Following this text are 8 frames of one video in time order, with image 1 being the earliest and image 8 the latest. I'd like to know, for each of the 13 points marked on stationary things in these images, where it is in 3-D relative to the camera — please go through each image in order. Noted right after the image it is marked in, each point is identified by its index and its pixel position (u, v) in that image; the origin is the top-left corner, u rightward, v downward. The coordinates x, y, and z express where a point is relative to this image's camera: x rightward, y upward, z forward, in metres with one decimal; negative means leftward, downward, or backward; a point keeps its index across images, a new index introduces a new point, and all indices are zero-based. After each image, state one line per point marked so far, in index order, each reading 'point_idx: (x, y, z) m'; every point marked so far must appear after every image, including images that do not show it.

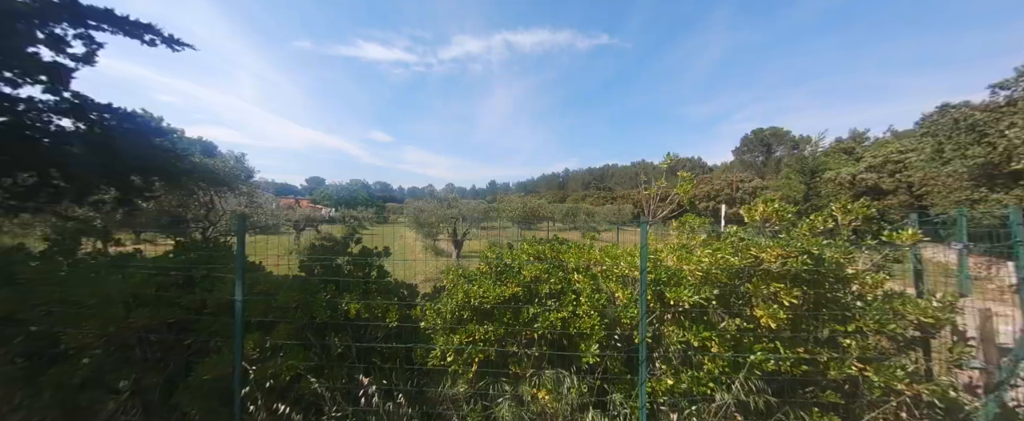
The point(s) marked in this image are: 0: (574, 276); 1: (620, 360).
0: (+0.4, -0.5, +2.6) m
1: (+0.8, -1.0, +2.4) m
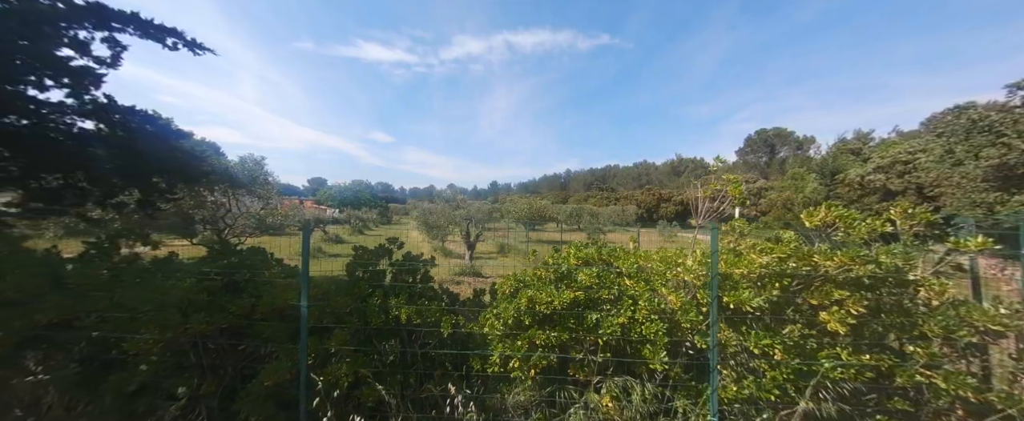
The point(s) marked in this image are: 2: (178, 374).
0: (+0.8, -0.5, +2.6) m
1: (+1.2, -1.0, +2.3) m
2: (-2.3, -1.1, +2.5) m
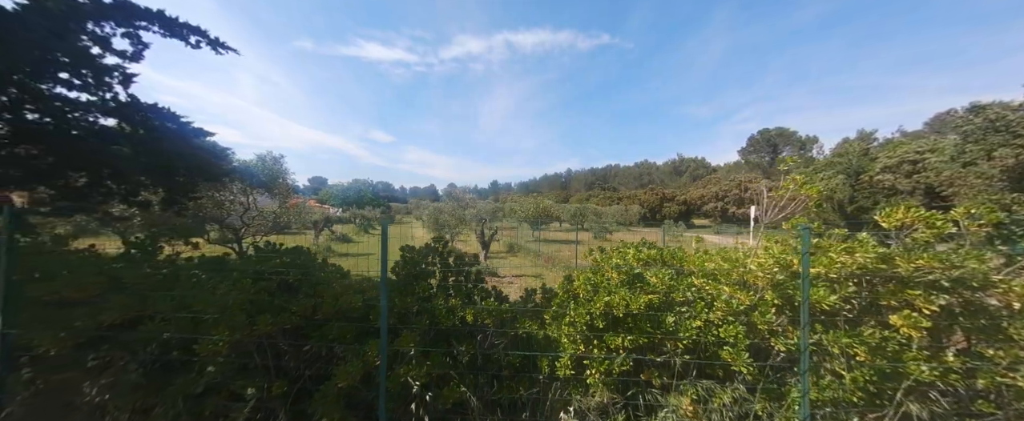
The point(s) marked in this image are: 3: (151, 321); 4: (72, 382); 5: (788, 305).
0: (+1.3, -0.5, +2.5) m
1: (+1.7, -1.0, +2.3) m
2: (-1.8, -1.1, +2.5) m
3: (-2.4, -0.7, +2.4) m
4: (-2.9, -1.2, +2.4) m
5: (+1.8, -0.6, +2.4) m
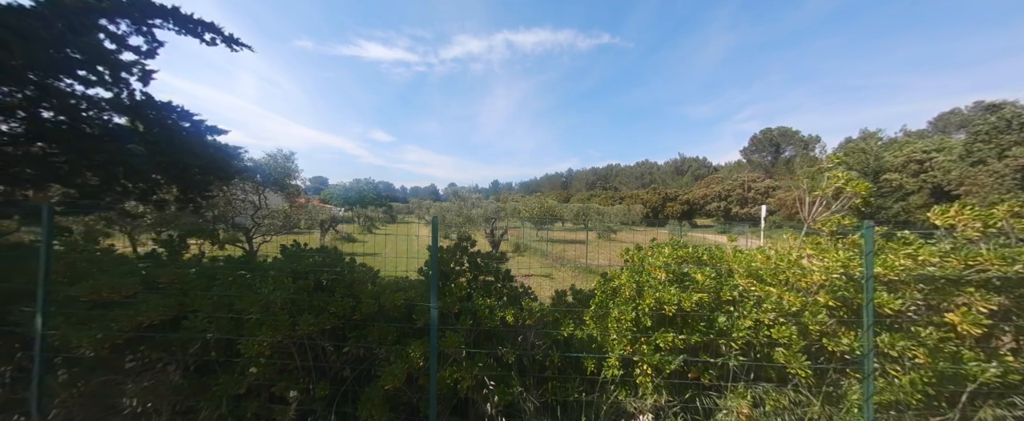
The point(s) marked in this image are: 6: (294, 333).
0: (+1.6, -0.5, +2.5) m
1: (+2.0, -1.0, +2.3) m
2: (-1.5, -1.1, +2.4) m
3: (-2.1, -0.7, +2.4) m
4: (-2.6, -1.2, +2.4) m
5: (+2.1, -0.6, +2.3) m
6: (-1.4, -0.8, +2.4) m
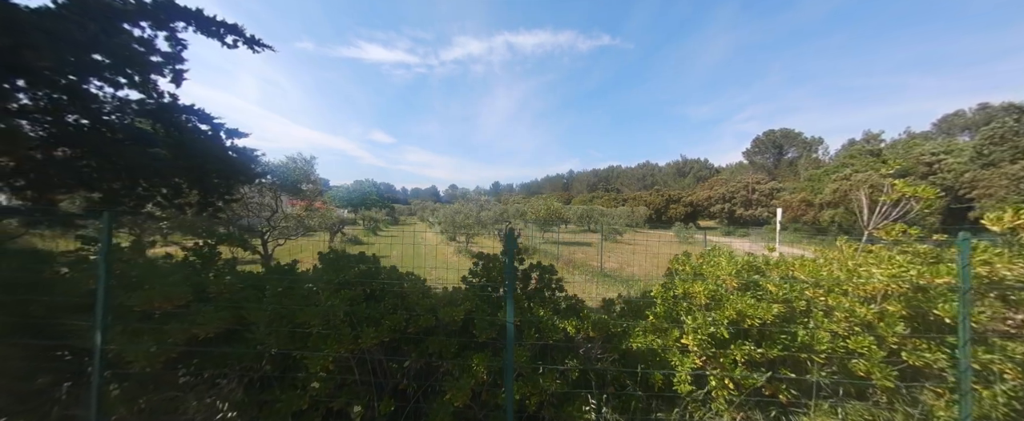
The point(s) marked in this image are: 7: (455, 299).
0: (+2.0, -0.6, +2.4) m
1: (+2.4, -1.1, +2.2) m
2: (-1.1, -1.2, +2.4) m
3: (-1.6, -0.8, +2.3) m
4: (-2.2, -1.2, +2.3) m
5: (+2.5, -0.7, +2.3) m
6: (-1.0, -0.9, +2.3) m
7: (-0.4, -0.6, +2.6) m
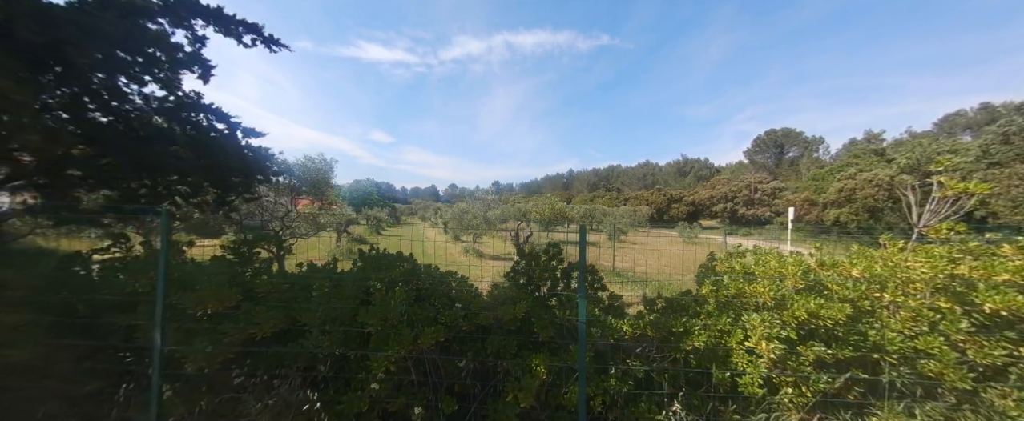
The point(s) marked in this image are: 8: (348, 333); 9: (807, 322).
0: (+2.4, -0.5, +2.4) m
1: (+2.8, -1.1, +2.1) m
2: (-0.7, -1.2, +2.3) m
3: (-1.3, -0.8, +2.3) m
4: (-1.8, -1.2, +2.3) m
5: (+2.9, -0.7, +2.2) m
6: (-0.6, -0.8, +2.3) m
7: (0.0, -0.6, +2.5) m
8: (-1.0, -0.8, +2.3) m
9: (+1.8, -0.7, +2.2) m
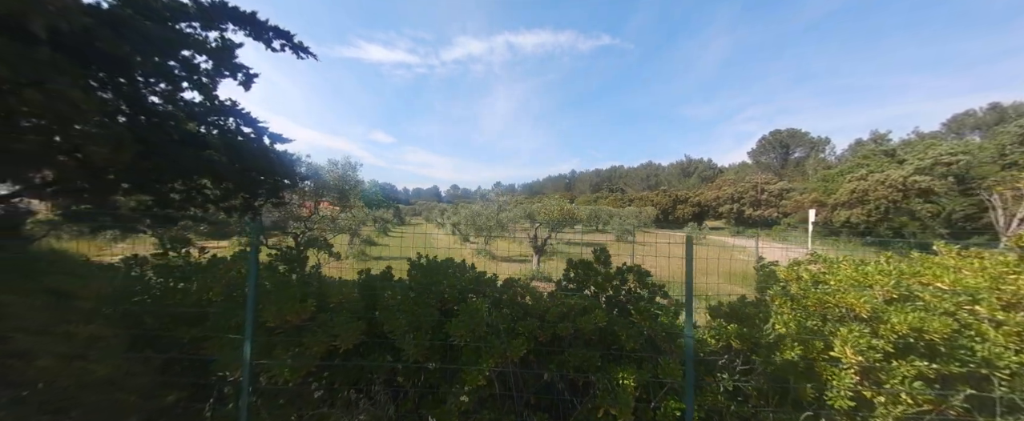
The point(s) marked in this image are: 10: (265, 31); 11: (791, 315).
0: (+2.9, -0.6, +2.3) m
1: (+3.3, -1.1, +2.1) m
2: (-0.1, -1.2, +2.3) m
3: (-0.7, -0.8, +2.2) m
4: (-1.3, -1.3, +2.2) m
5: (+3.4, -0.7, +2.2) m
6: (-0.1, -0.9, +2.2) m
7: (+0.5, -0.7, +2.5) m
8: (-0.5, -0.8, +2.2) m
9: (+2.3, -0.8, +2.2) m
10: (-4.0, +3.0, +5.9) m
11: (+2.0, -0.7, +2.5) m
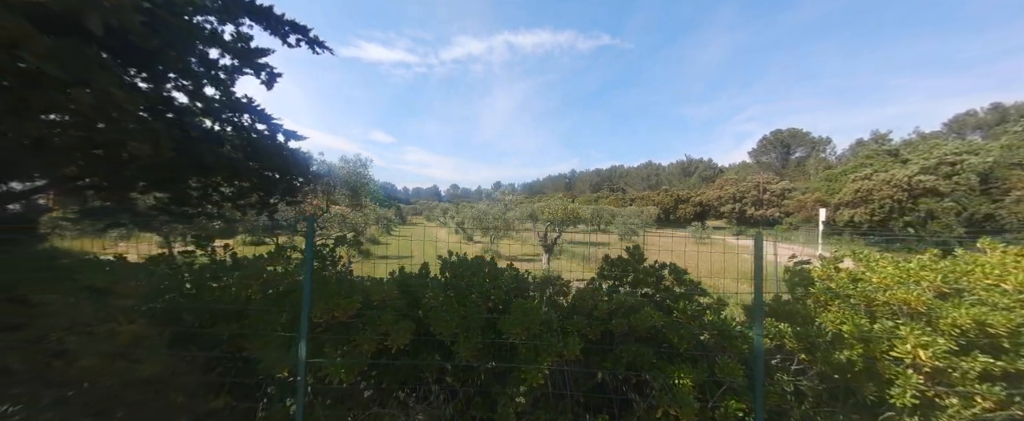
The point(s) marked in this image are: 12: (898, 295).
0: (+3.3, -0.6, +2.3) m
1: (+3.7, -1.1, +2.0) m
2: (+0.2, -1.2, +2.2) m
3: (-0.4, -0.8, +2.2) m
4: (-1.0, -1.2, +2.2) m
5: (+3.8, -0.7, +2.1) m
6: (+0.2, -0.9, +2.2) m
7: (+0.8, -0.6, +2.4) m
8: (-0.2, -0.8, +2.2) m
9: (+2.7, -0.7, +2.1) m
10: (-3.7, +3.0, +5.9) m
11: (+2.3, -0.7, +2.4) m
12: (+2.6, -0.5, +2.4) m
